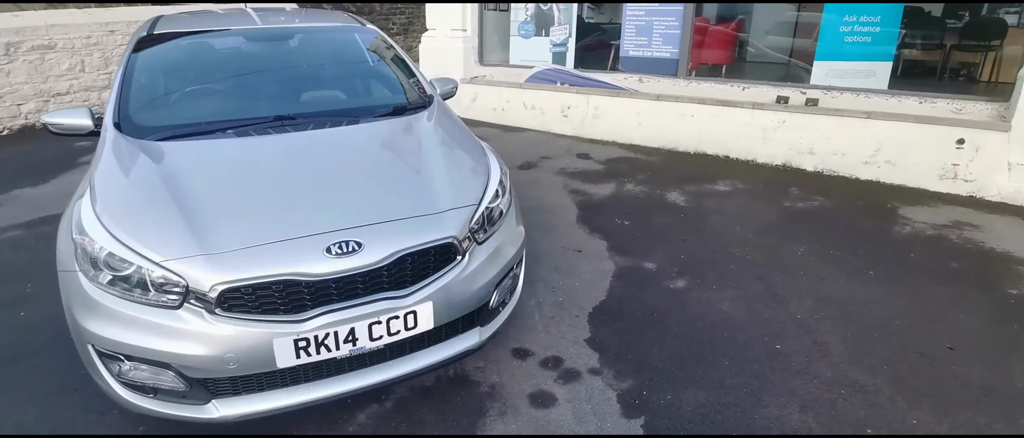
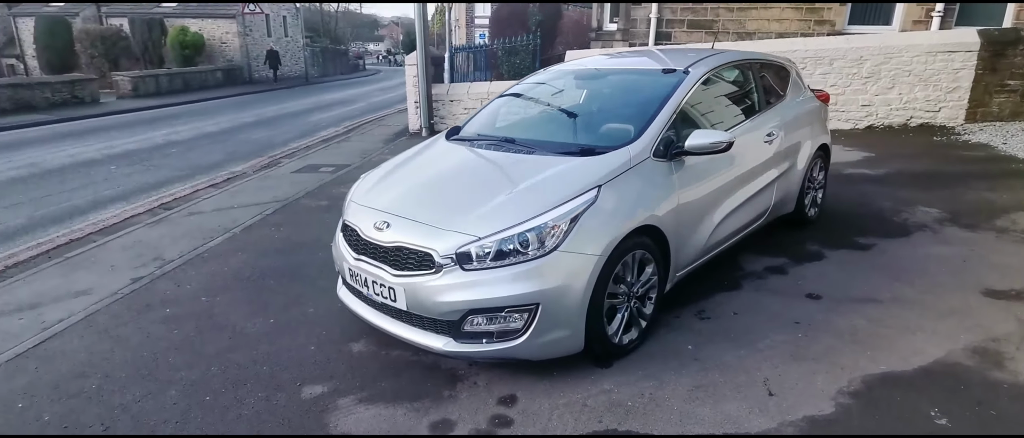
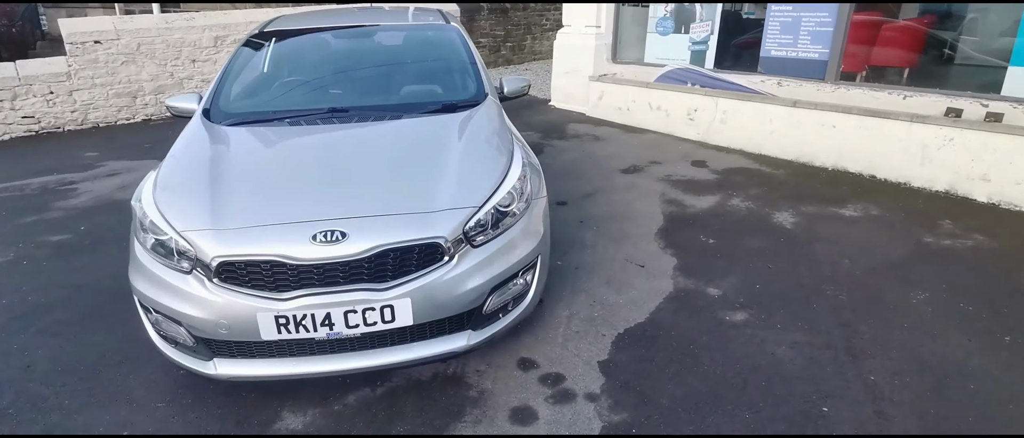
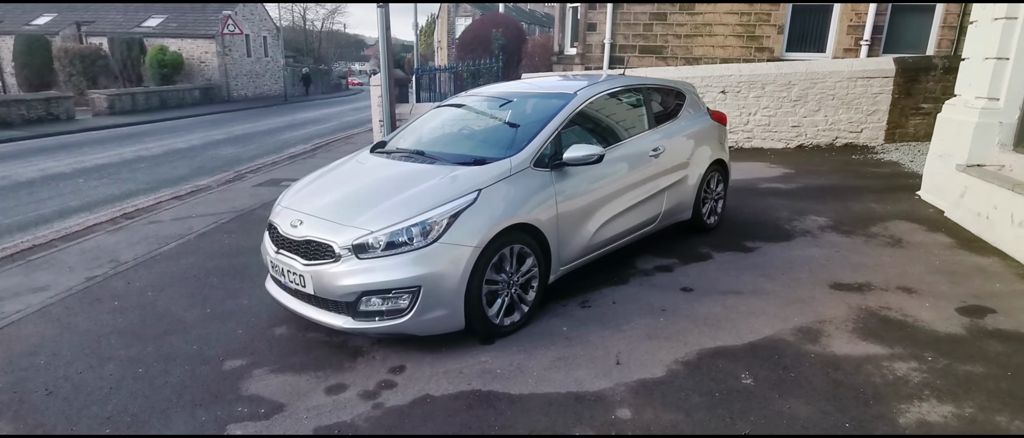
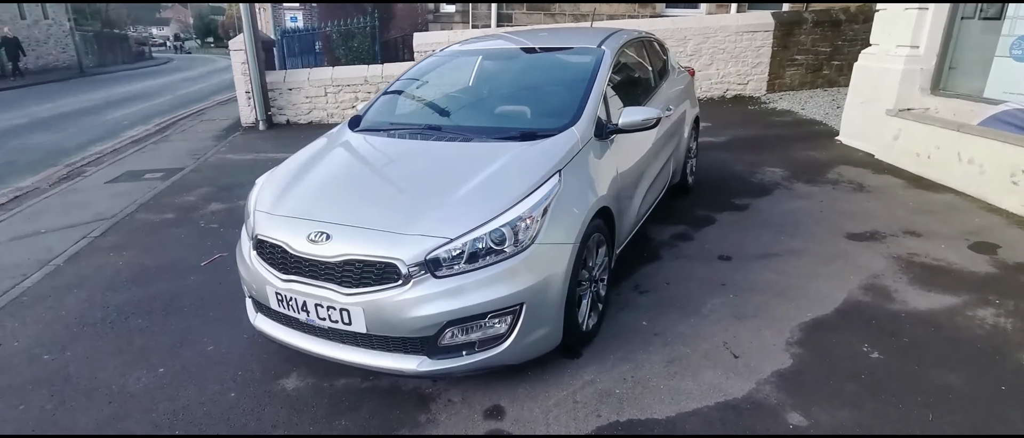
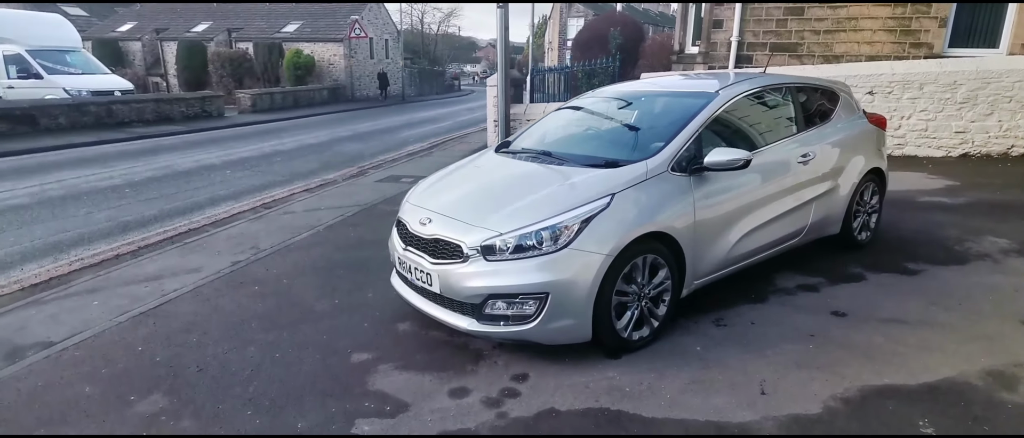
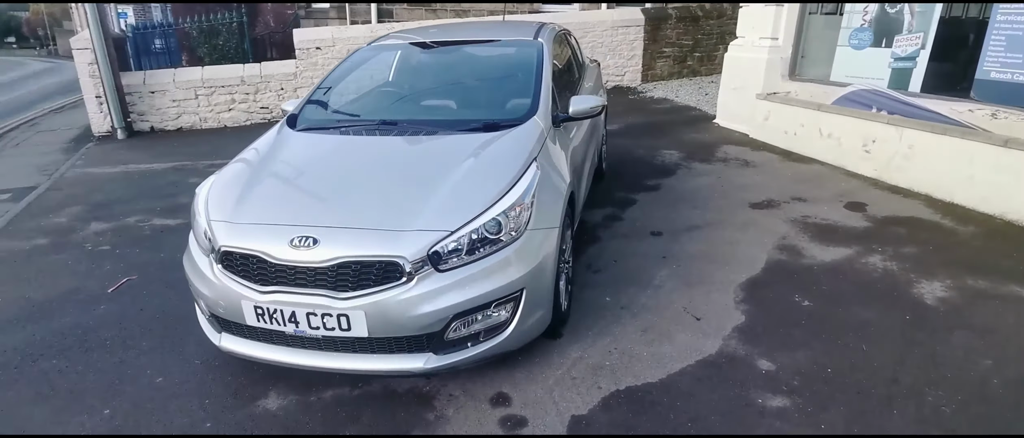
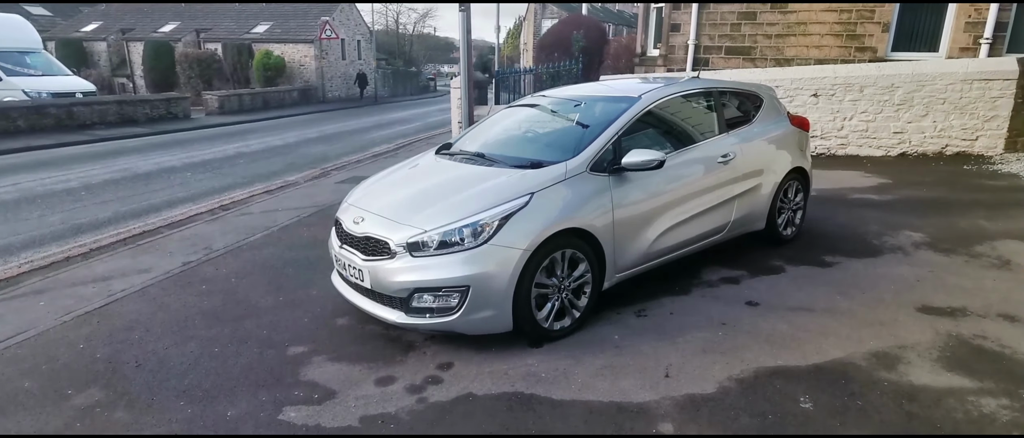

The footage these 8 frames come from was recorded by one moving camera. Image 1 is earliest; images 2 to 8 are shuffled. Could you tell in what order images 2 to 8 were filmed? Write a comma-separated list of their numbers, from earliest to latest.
3, 7, 5, 2, 6, 8, 4
